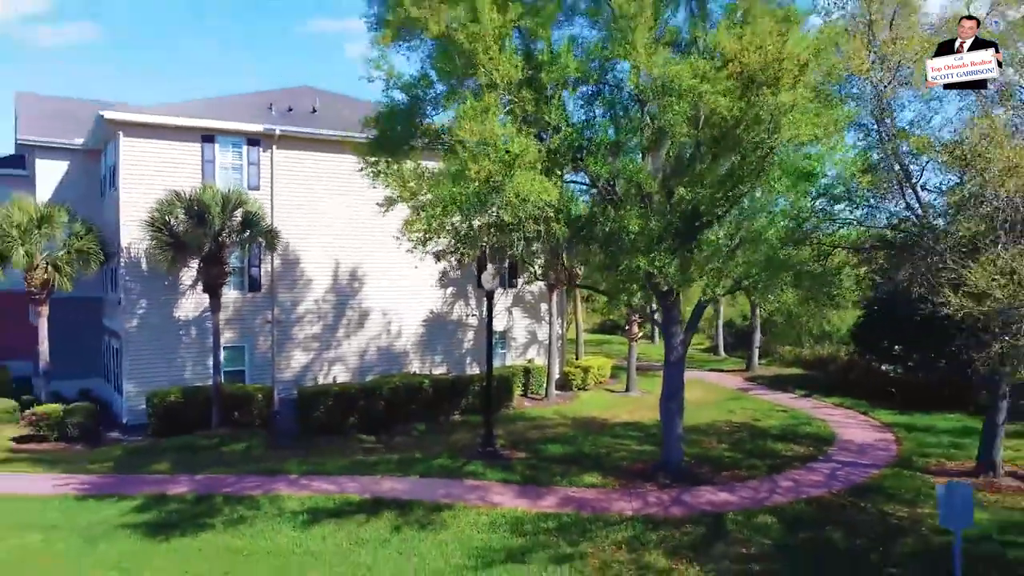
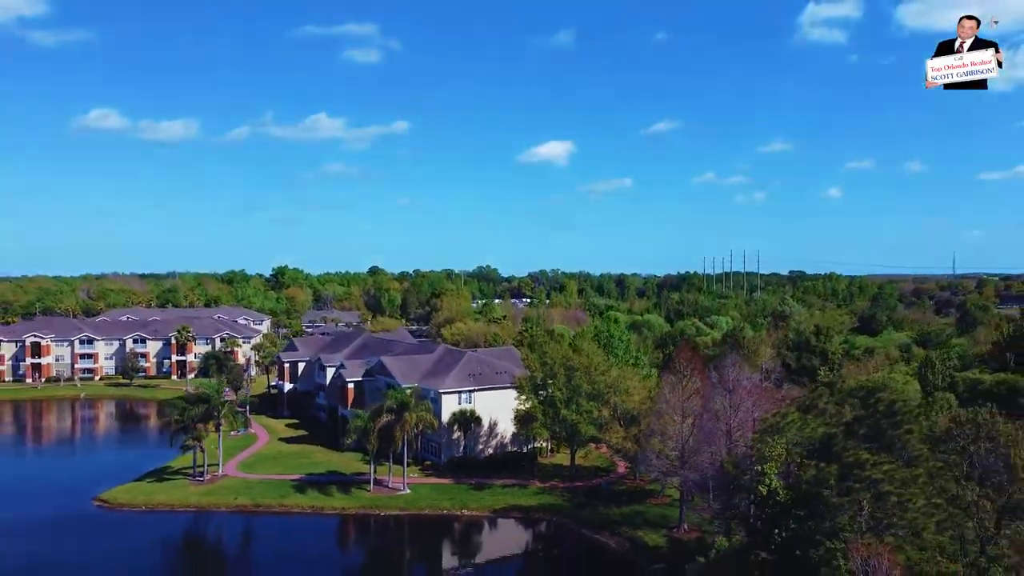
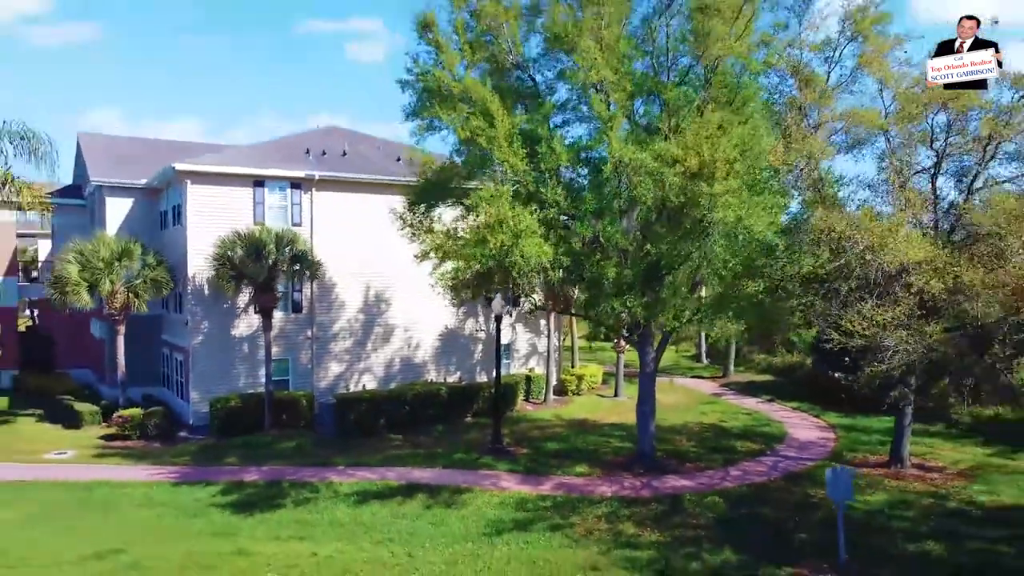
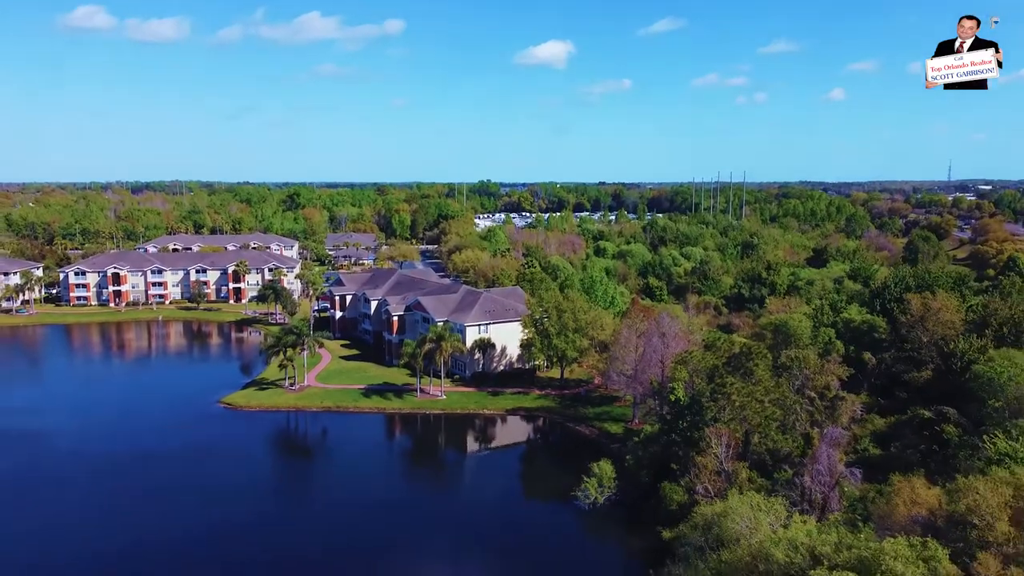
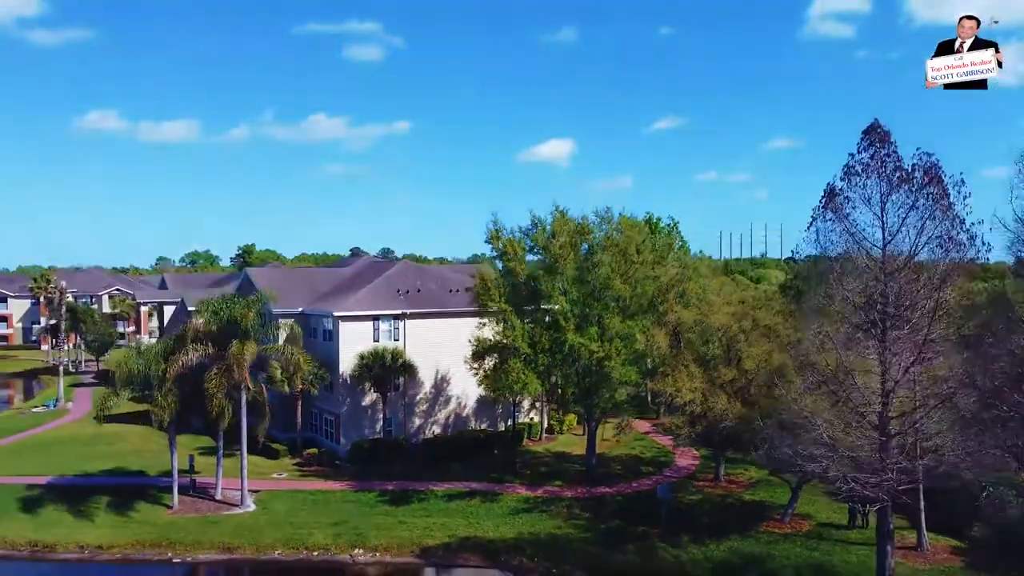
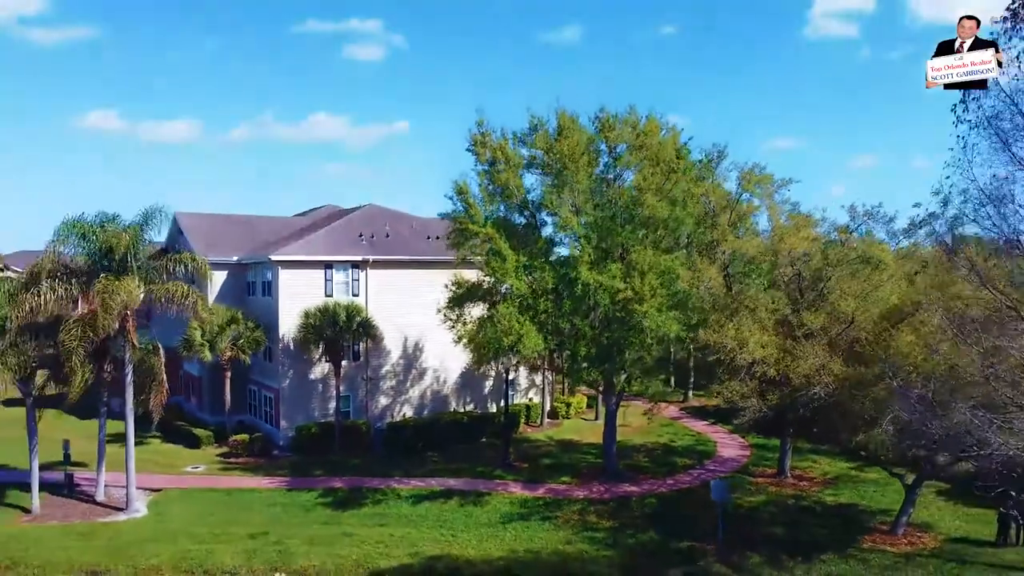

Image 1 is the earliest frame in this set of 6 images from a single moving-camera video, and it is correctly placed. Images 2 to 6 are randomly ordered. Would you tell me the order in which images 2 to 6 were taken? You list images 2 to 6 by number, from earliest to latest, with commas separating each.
3, 6, 5, 2, 4
